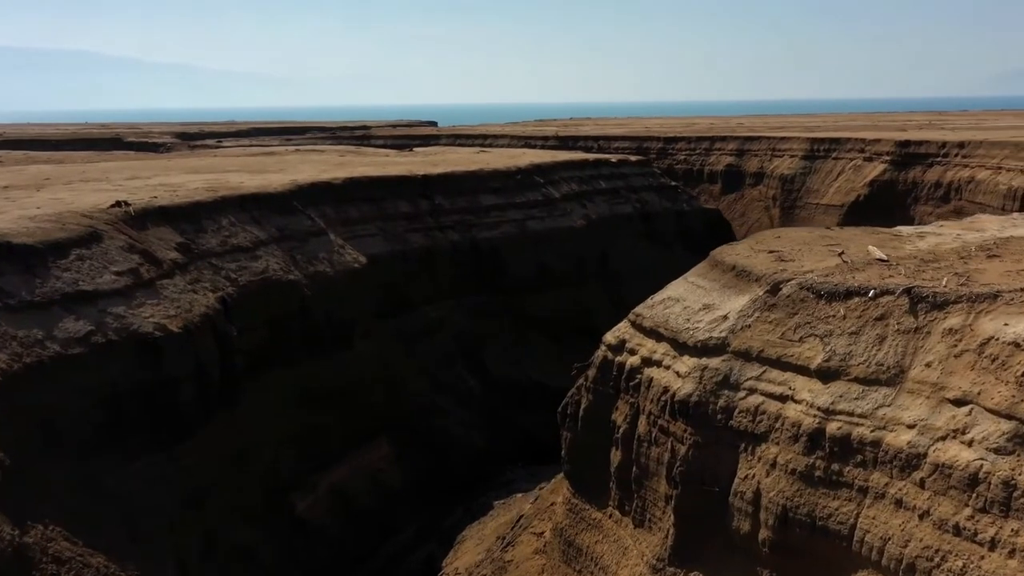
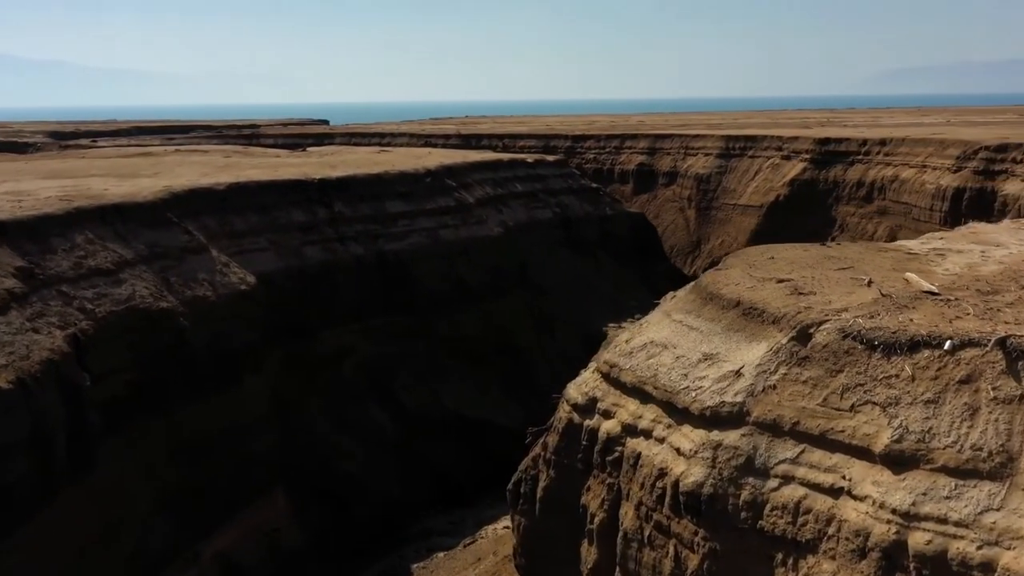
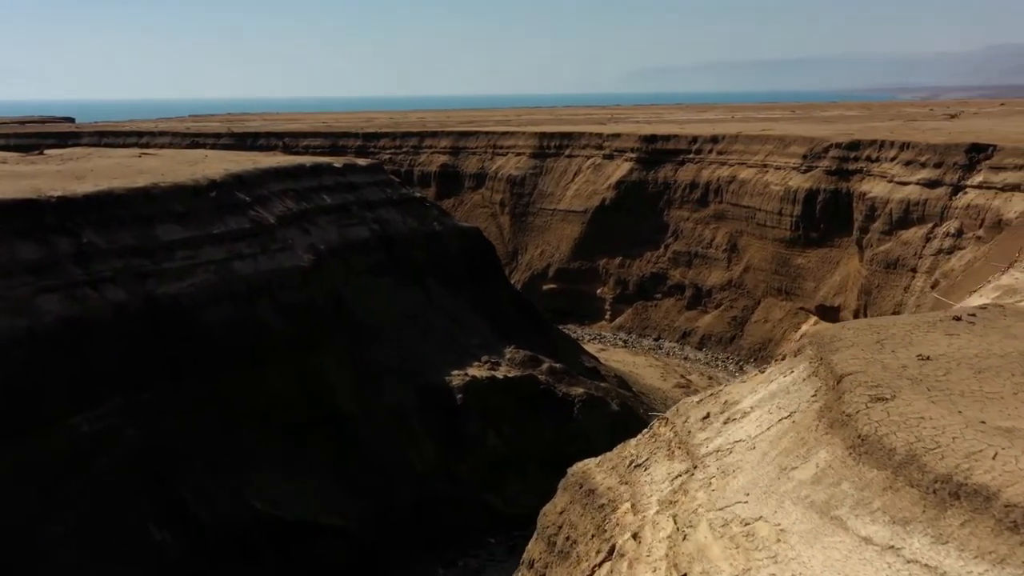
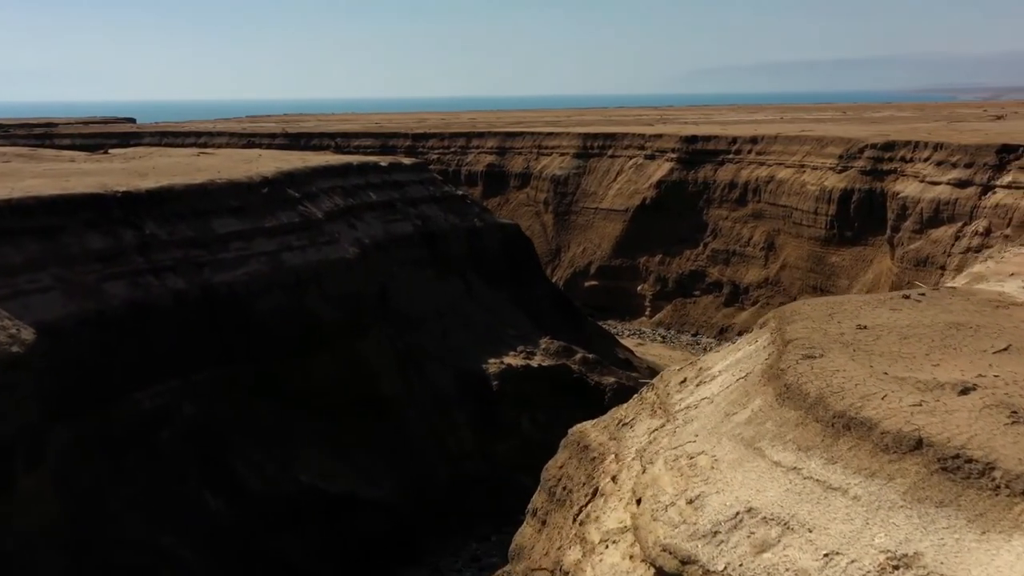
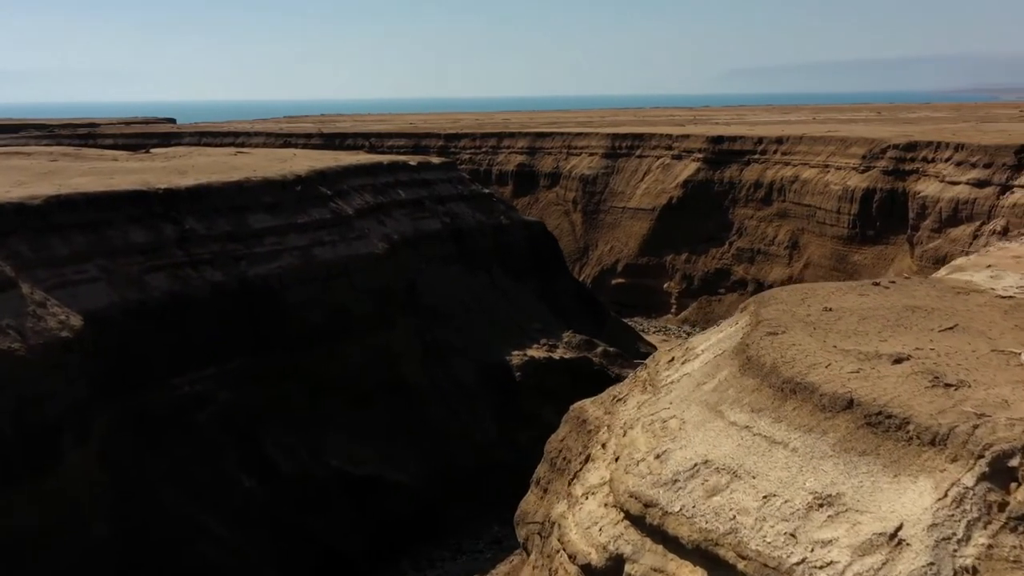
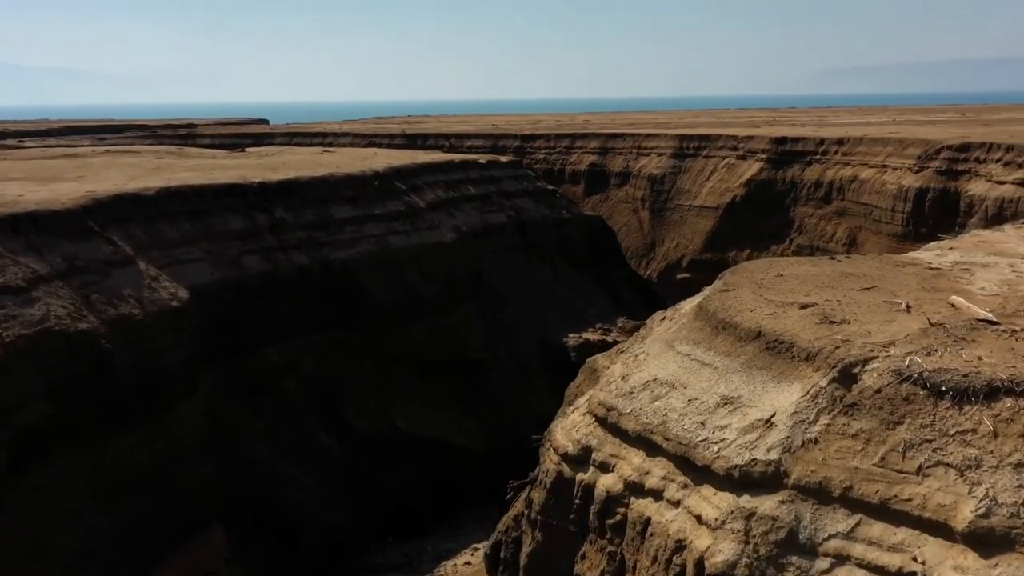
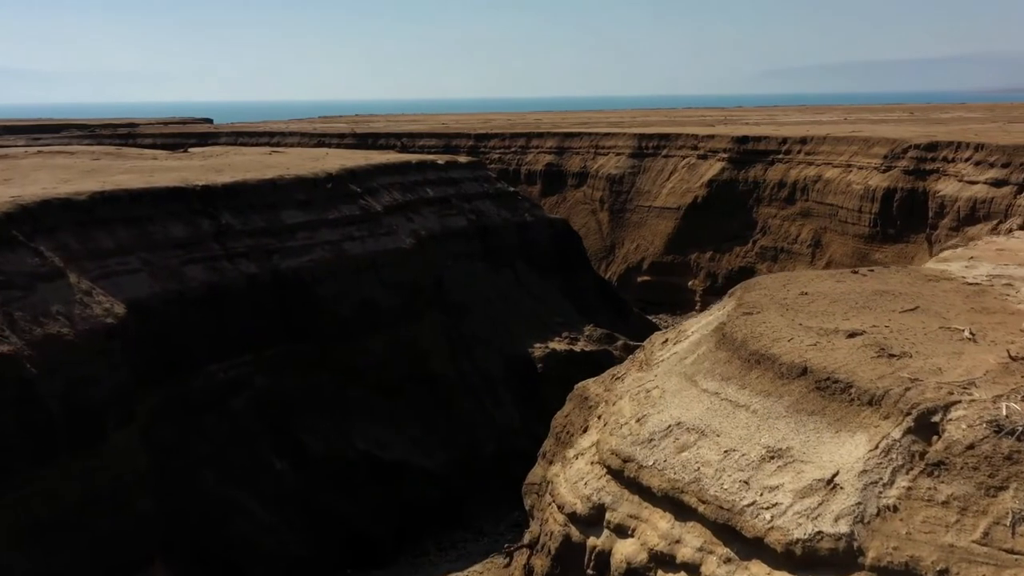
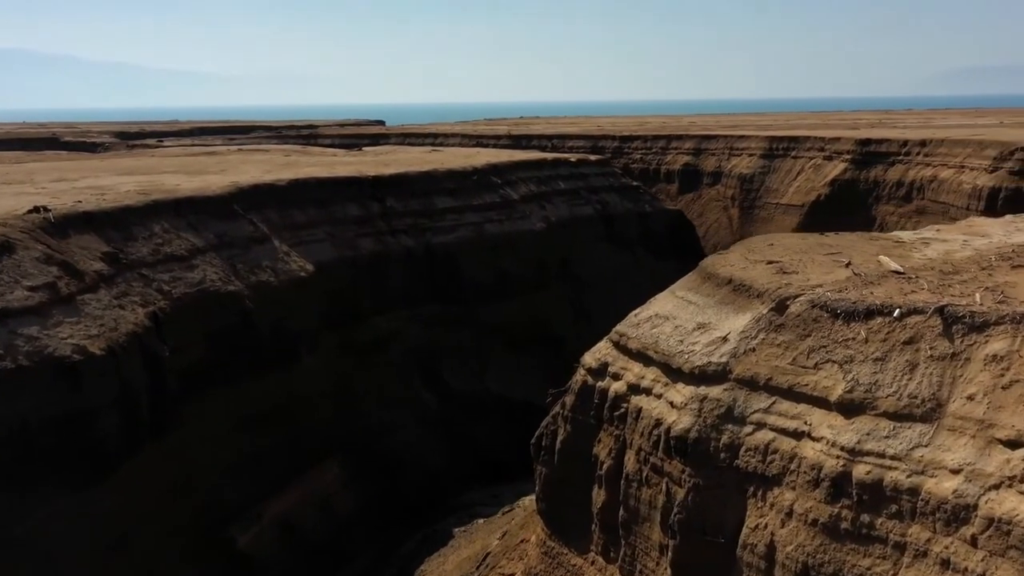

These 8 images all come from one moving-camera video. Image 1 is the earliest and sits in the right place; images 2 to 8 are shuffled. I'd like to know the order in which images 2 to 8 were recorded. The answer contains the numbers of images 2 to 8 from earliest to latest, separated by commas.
8, 2, 6, 7, 5, 4, 3
